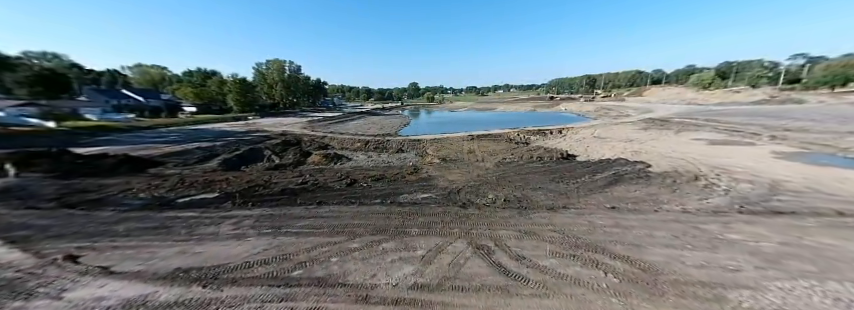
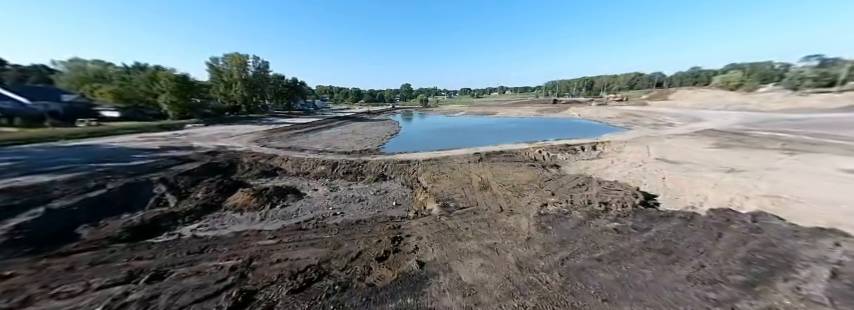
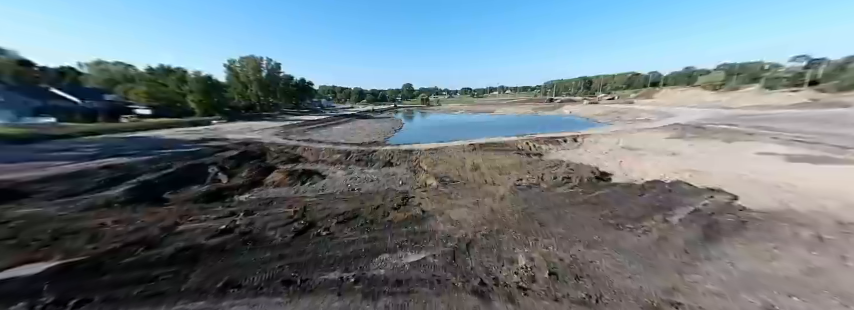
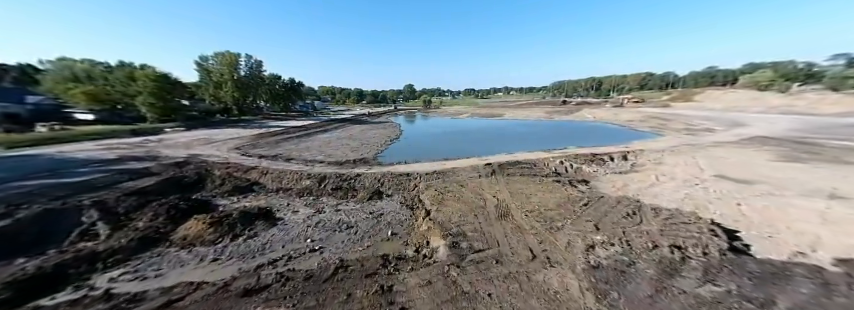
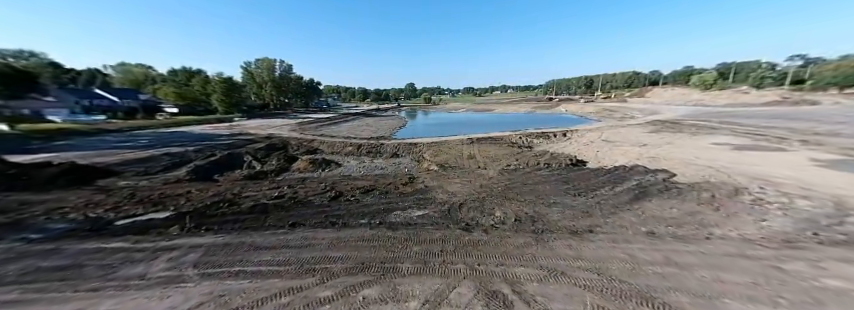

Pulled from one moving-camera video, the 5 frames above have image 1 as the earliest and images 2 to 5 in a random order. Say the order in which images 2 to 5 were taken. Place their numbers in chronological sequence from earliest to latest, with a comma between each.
5, 3, 2, 4
